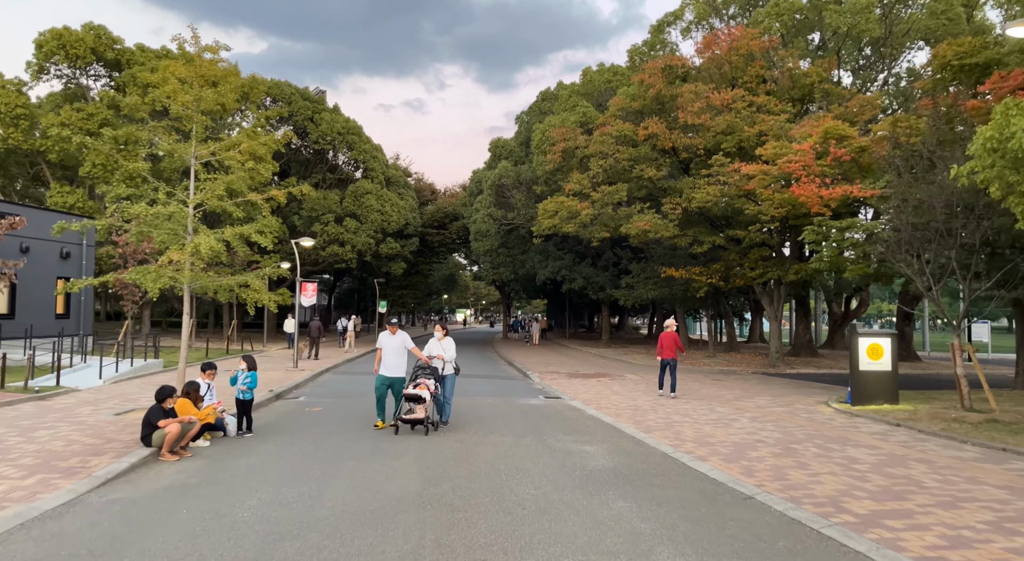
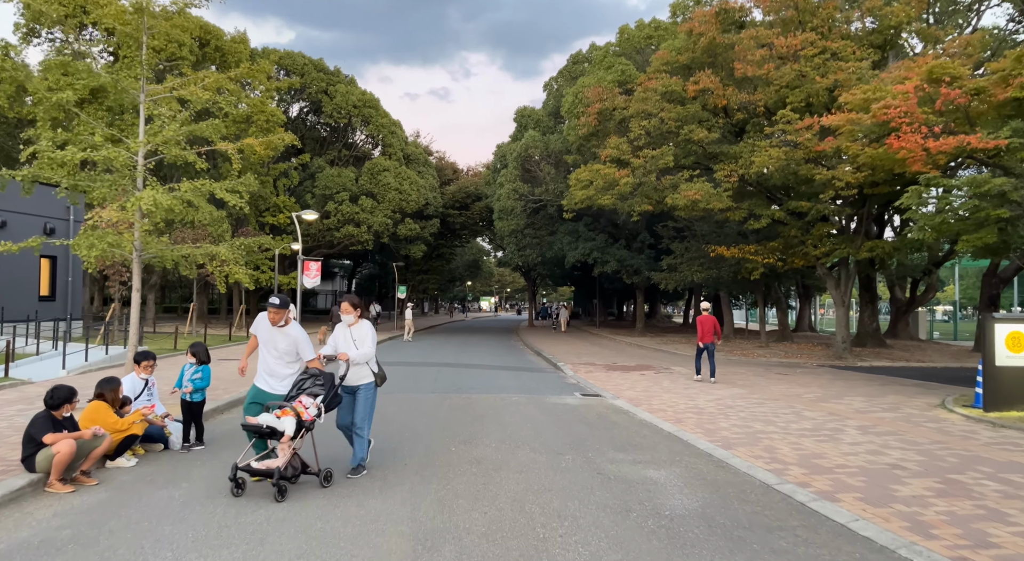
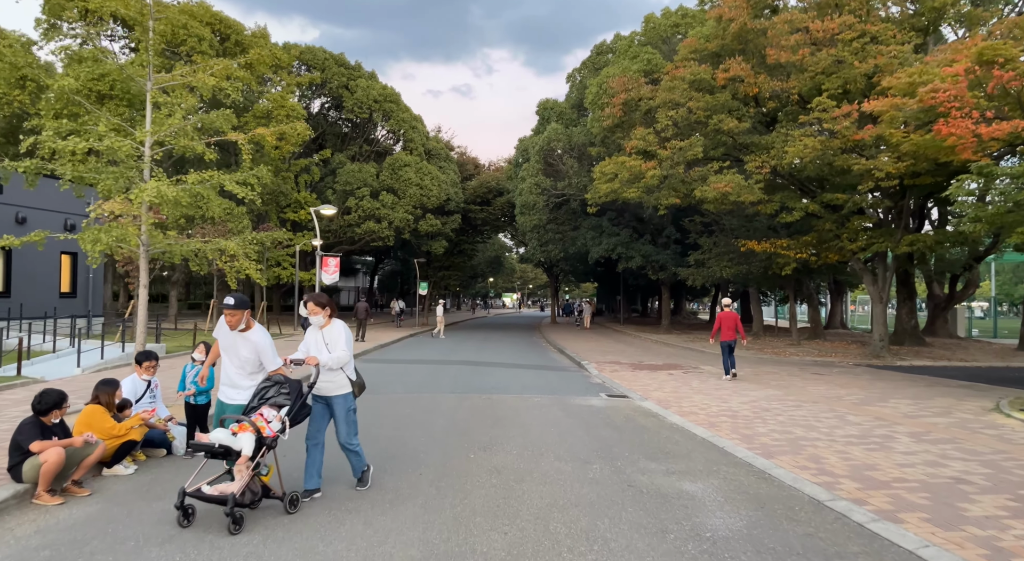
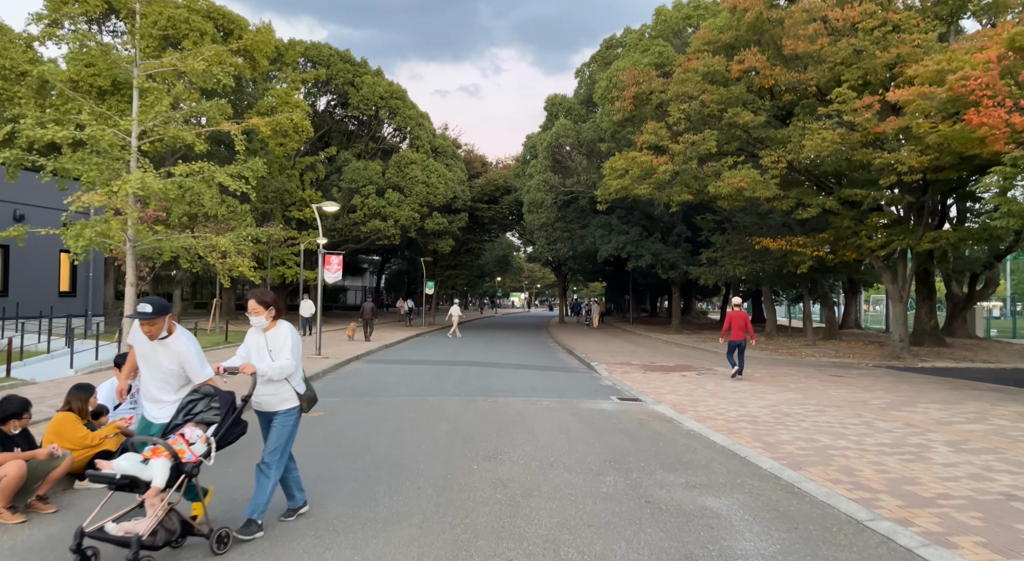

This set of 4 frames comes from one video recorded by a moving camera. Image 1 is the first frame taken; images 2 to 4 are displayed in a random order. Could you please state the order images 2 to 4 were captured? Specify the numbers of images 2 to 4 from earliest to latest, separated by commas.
2, 3, 4
